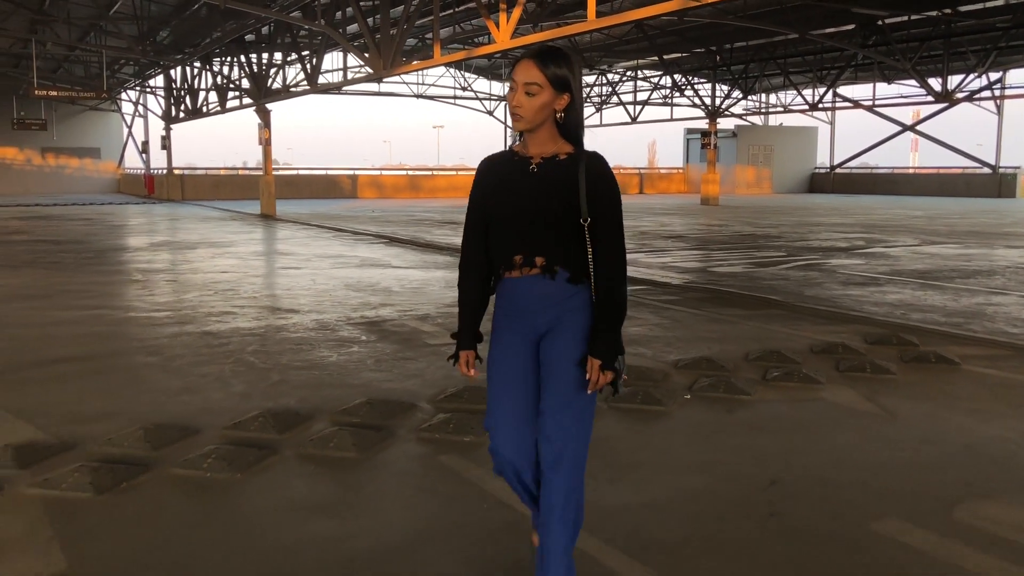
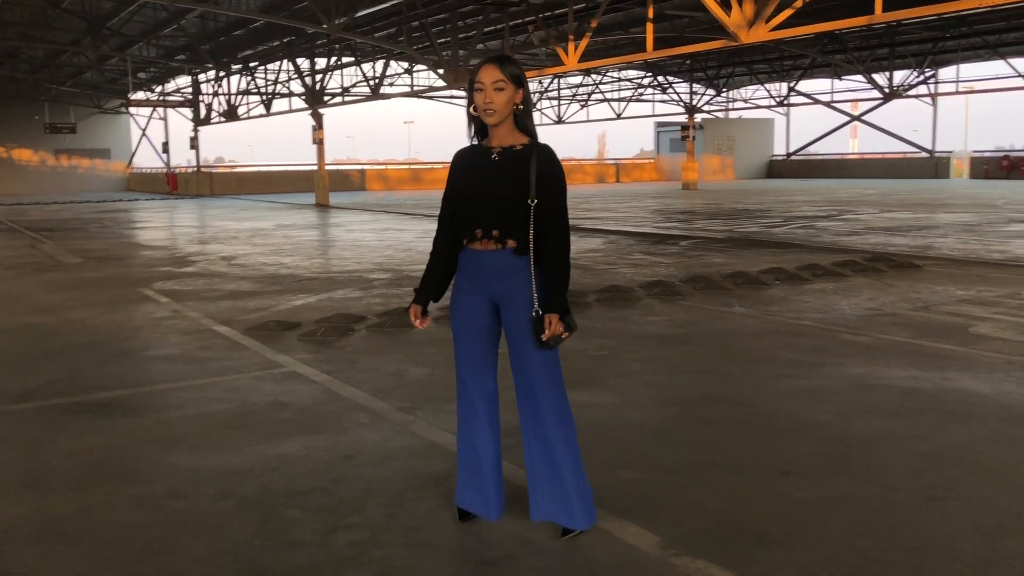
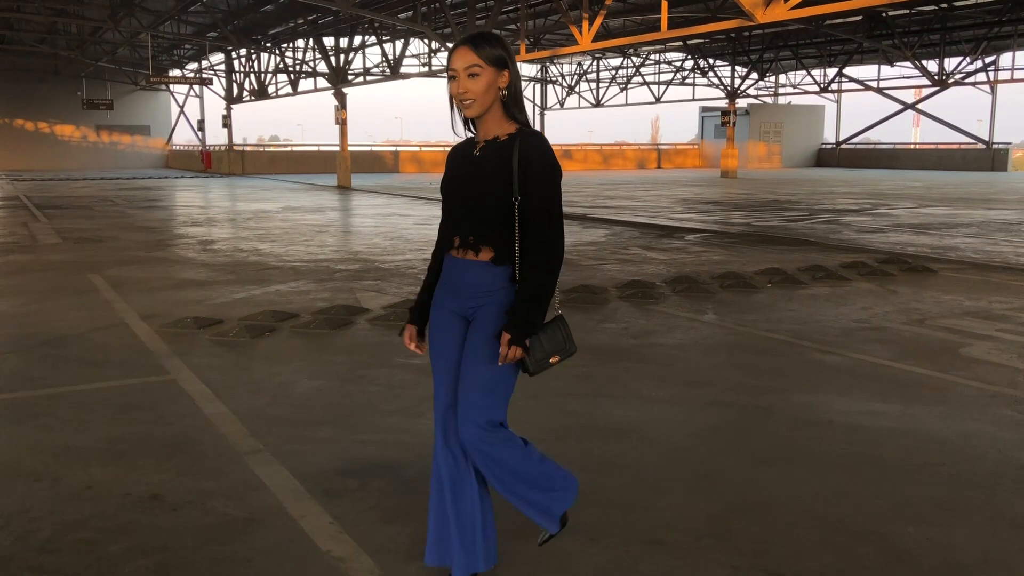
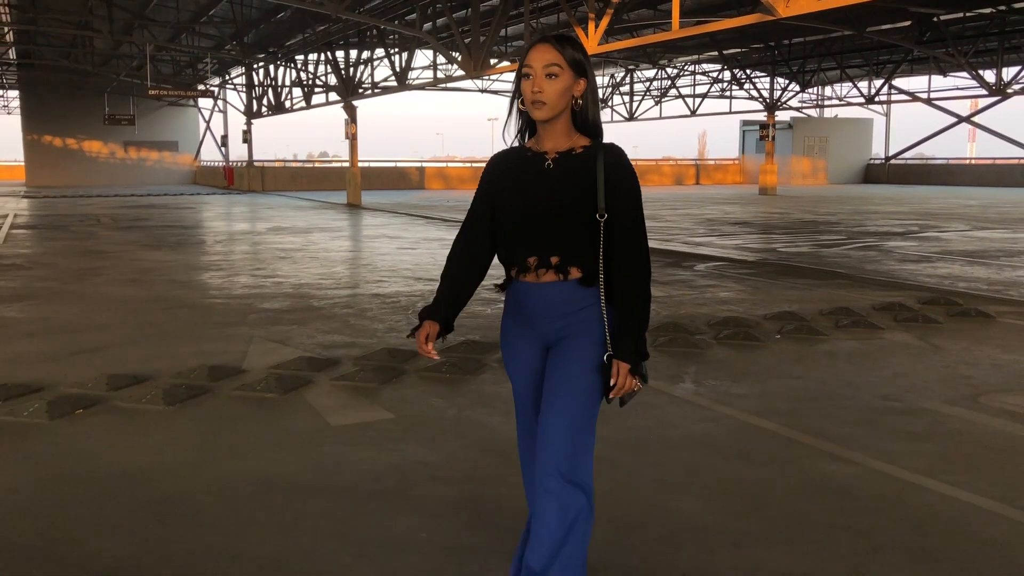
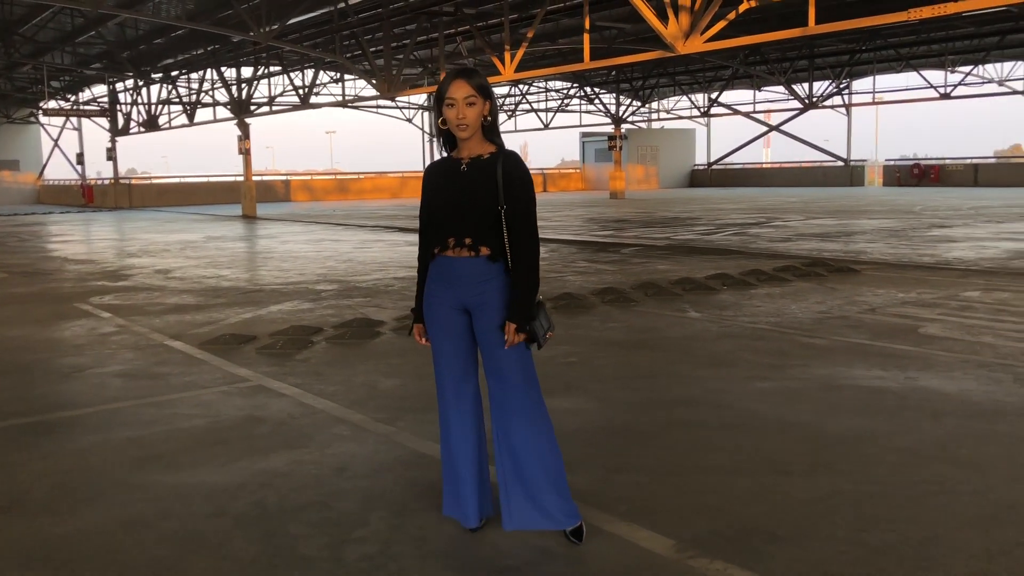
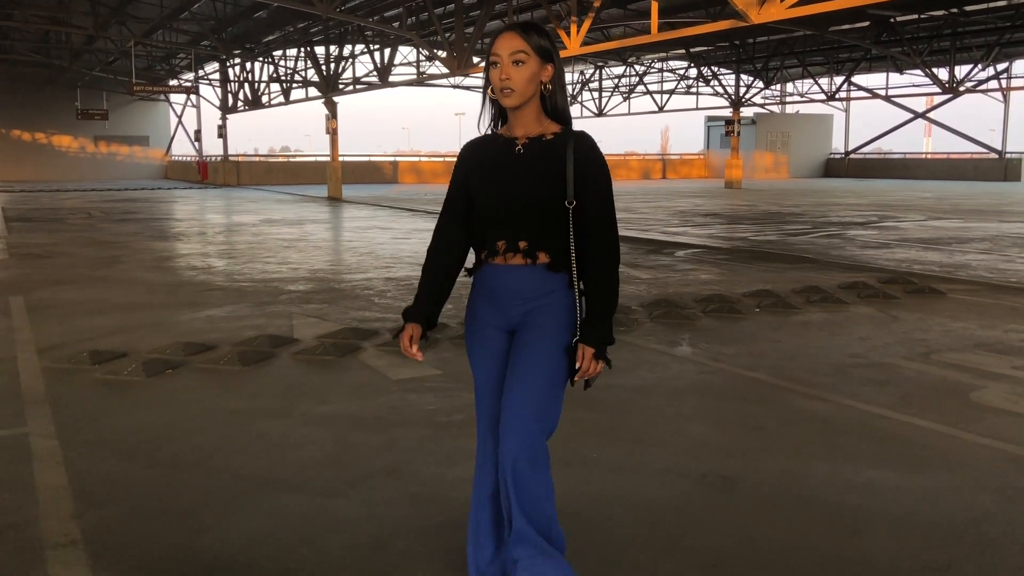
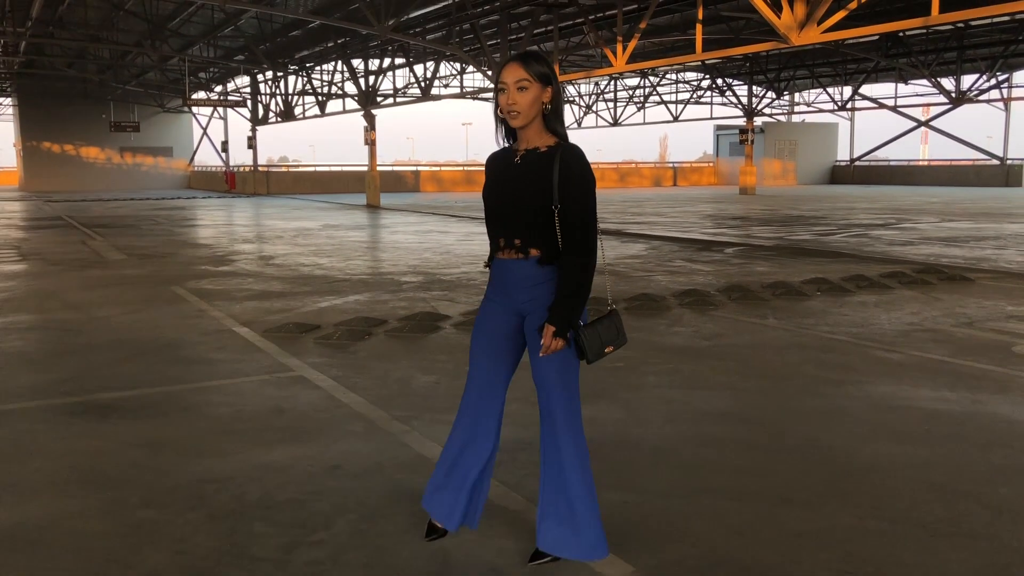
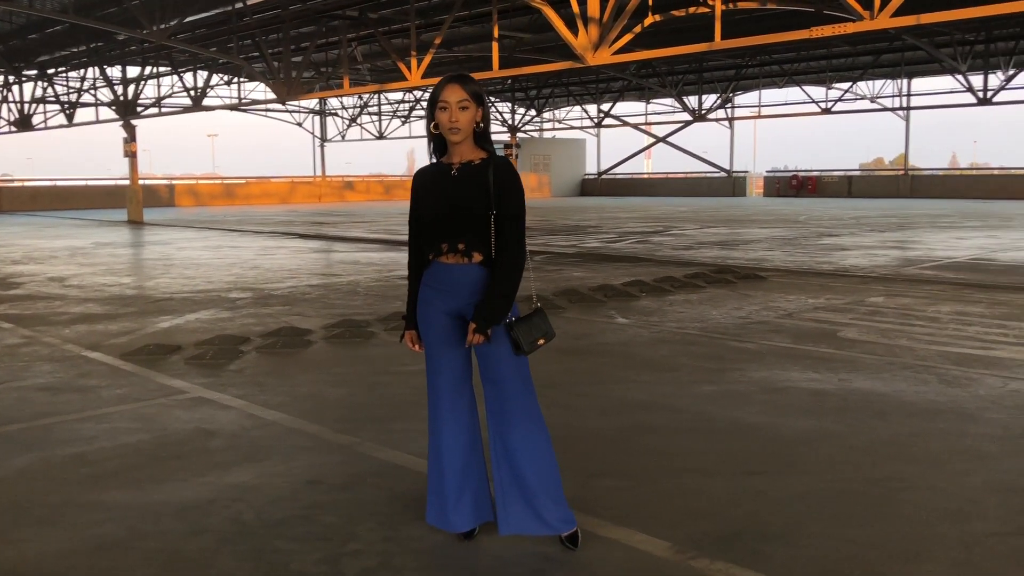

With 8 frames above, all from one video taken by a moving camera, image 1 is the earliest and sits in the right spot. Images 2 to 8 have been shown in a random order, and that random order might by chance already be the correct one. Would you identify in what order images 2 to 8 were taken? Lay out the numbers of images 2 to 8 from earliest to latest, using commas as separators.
4, 6, 3, 7, 2, 5, 8
